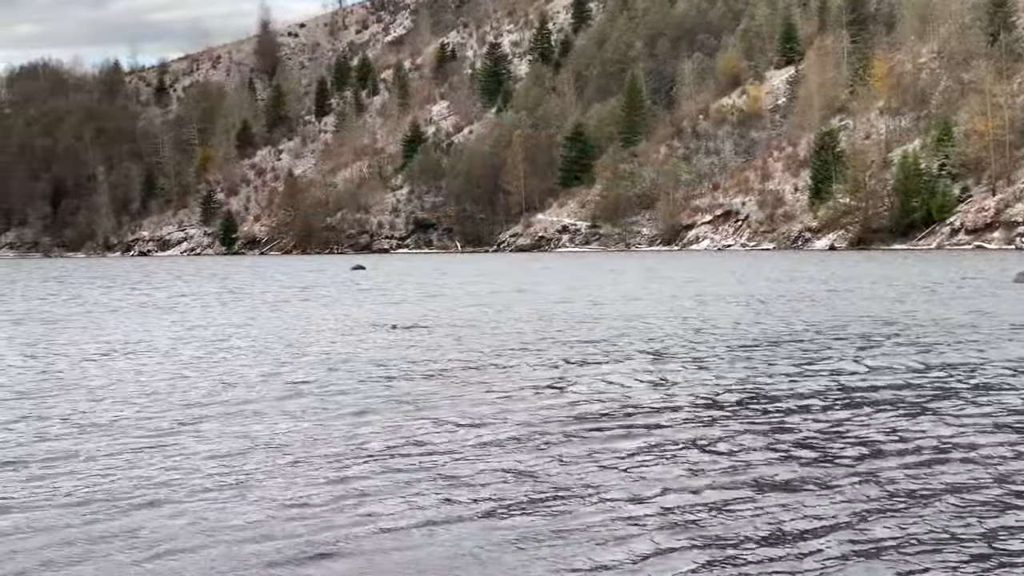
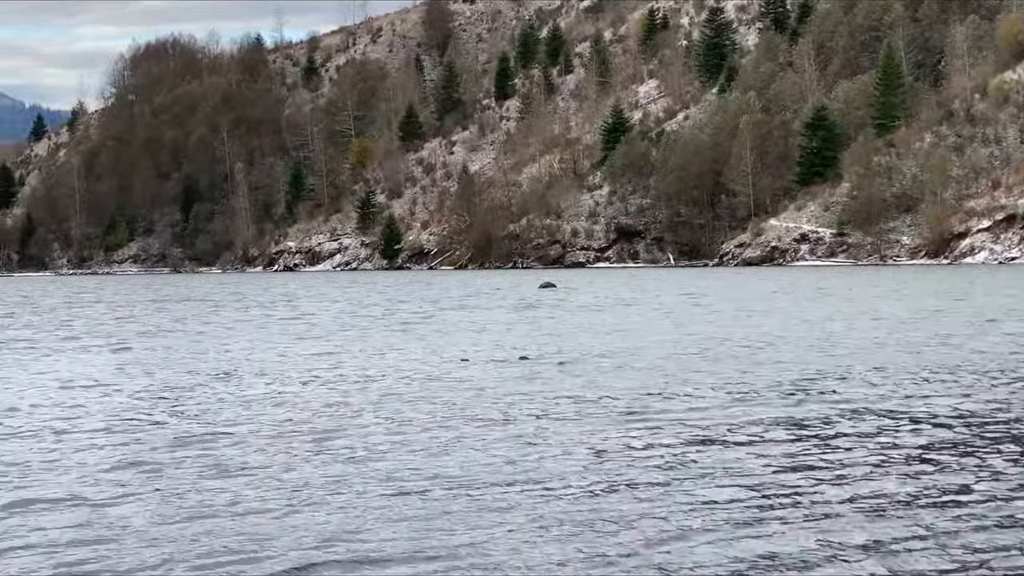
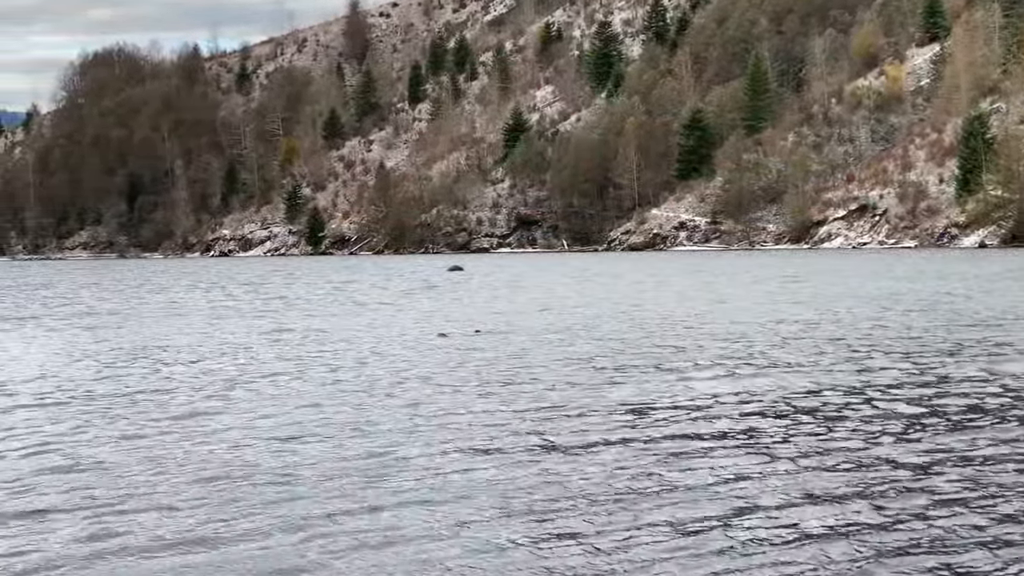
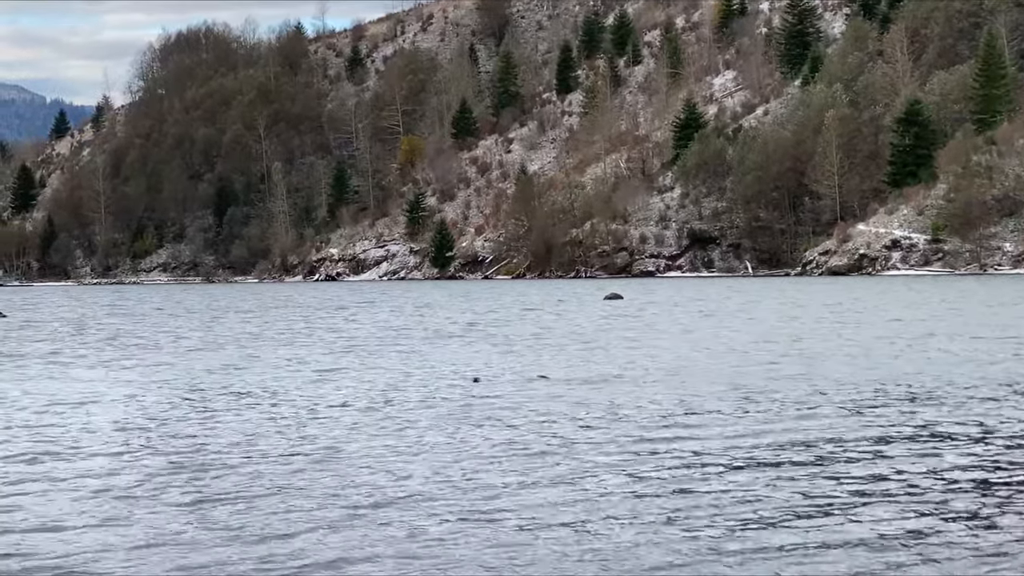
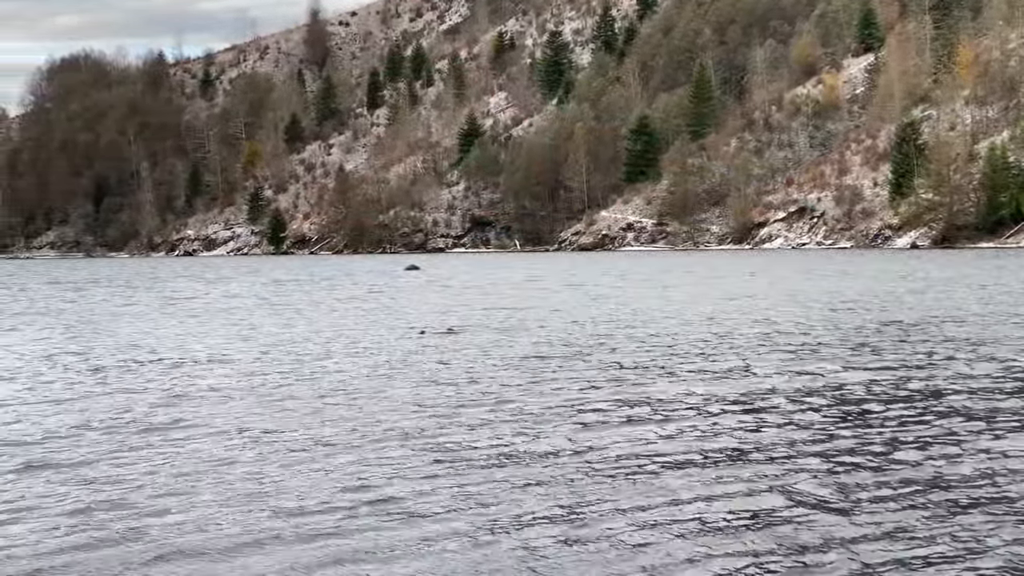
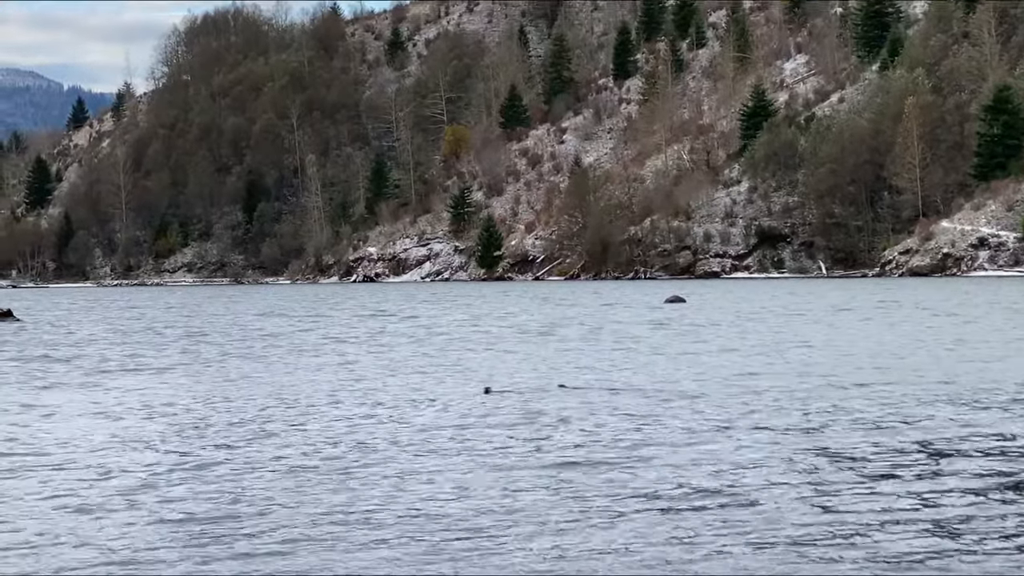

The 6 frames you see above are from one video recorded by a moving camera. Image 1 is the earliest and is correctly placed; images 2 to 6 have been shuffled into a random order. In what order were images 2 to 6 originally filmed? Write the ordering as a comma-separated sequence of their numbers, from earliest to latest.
5, 3, 2, 4, 6
